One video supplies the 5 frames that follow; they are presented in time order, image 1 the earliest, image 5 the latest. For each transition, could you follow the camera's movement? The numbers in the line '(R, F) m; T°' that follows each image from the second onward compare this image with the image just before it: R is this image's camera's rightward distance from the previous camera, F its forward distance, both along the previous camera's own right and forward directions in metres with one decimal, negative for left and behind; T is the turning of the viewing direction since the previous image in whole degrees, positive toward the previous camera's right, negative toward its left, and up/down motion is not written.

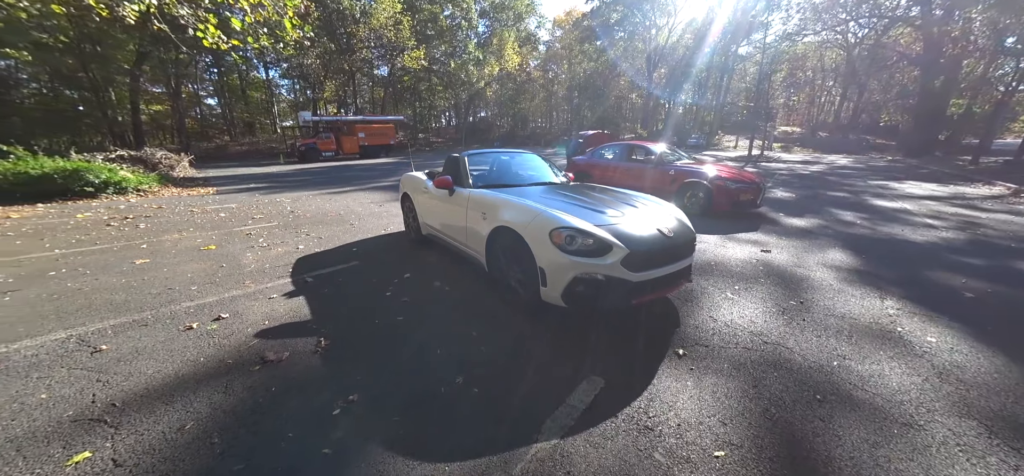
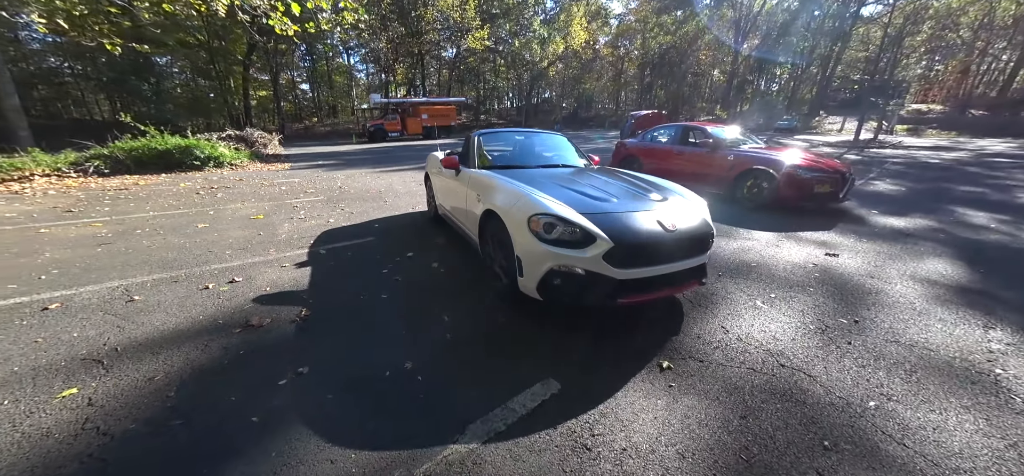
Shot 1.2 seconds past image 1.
(+0.6, +0.2) m; -11°
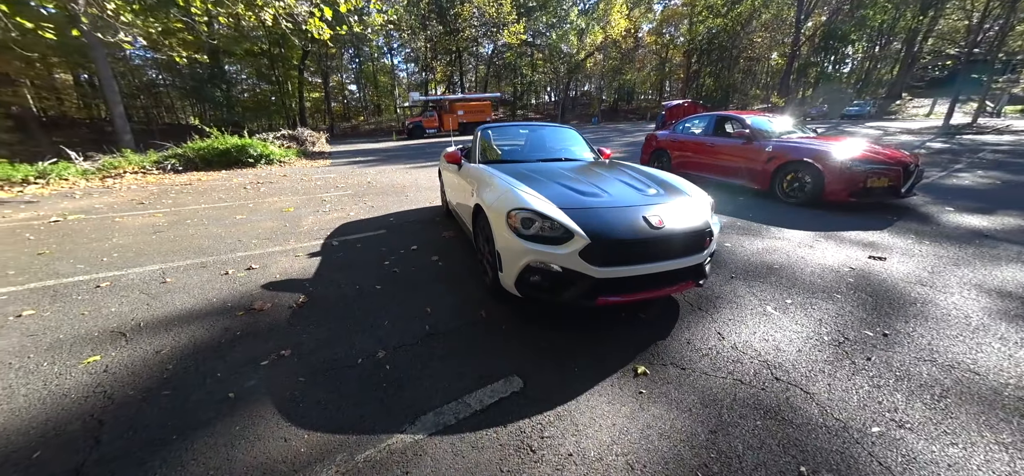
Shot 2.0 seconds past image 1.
(+0.4, +0.1) m; -7°
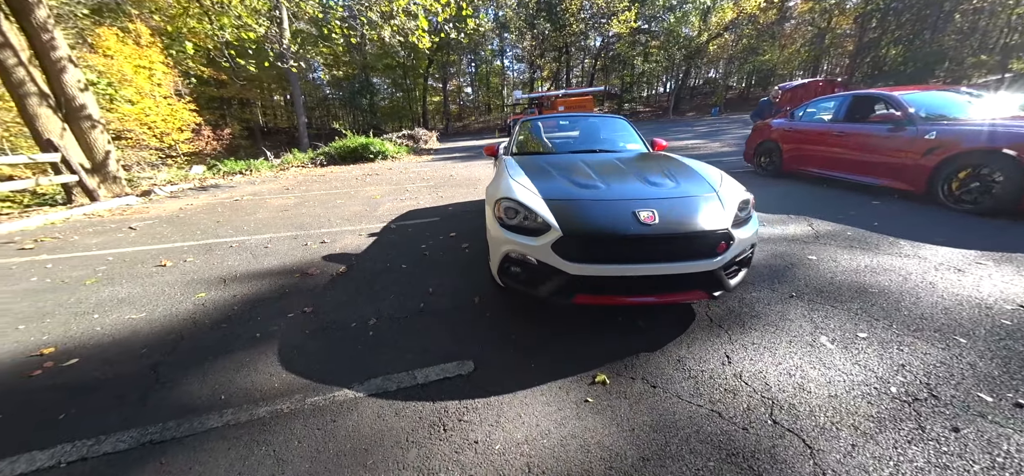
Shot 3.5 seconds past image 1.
(+0.8, +0.1) m; -18°
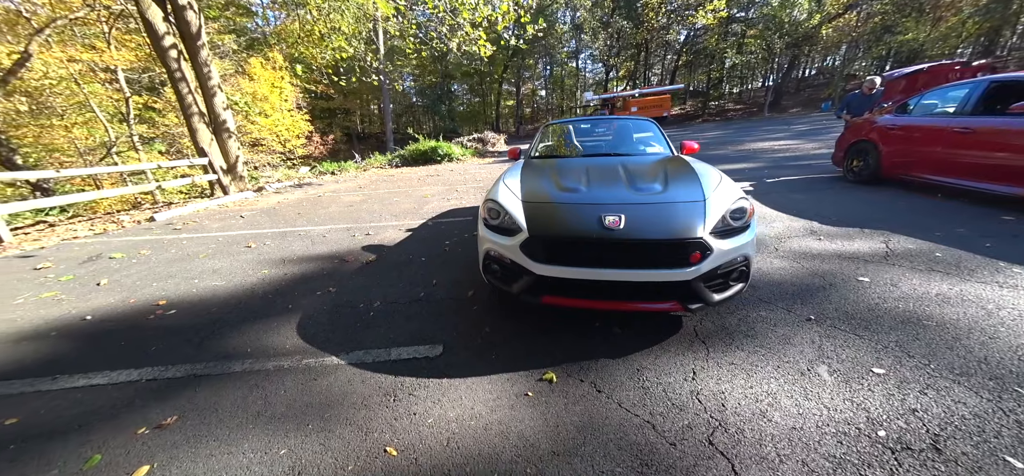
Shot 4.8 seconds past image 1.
(+0.7, -0.1) m; -13°
